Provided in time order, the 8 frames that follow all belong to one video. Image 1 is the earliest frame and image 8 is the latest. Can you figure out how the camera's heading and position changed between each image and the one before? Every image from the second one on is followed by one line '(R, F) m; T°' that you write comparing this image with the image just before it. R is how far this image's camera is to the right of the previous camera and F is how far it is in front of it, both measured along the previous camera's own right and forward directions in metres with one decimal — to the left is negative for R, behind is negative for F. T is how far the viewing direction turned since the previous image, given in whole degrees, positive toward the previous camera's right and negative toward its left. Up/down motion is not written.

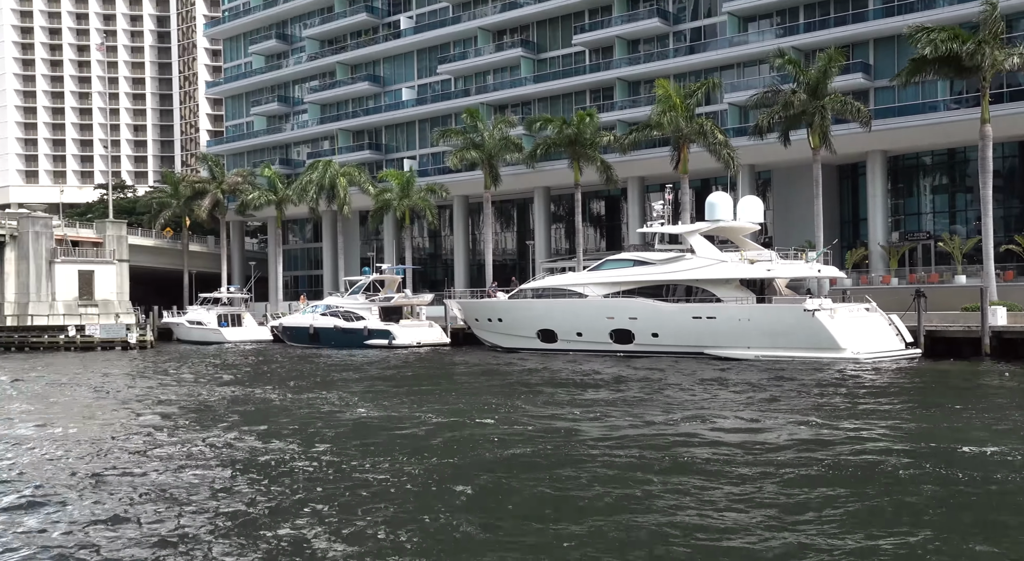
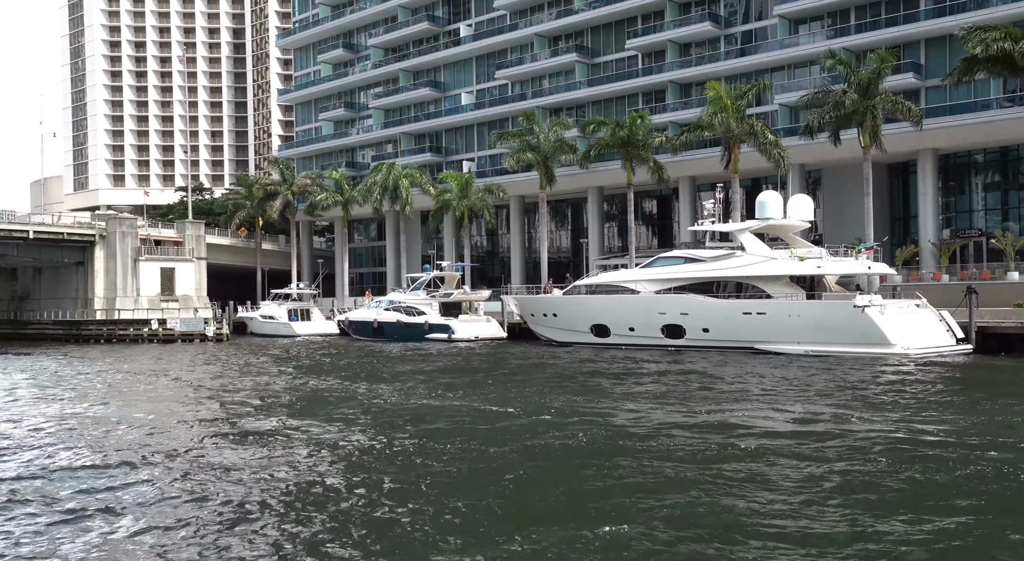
(-0.6, -1.3) m; -3°
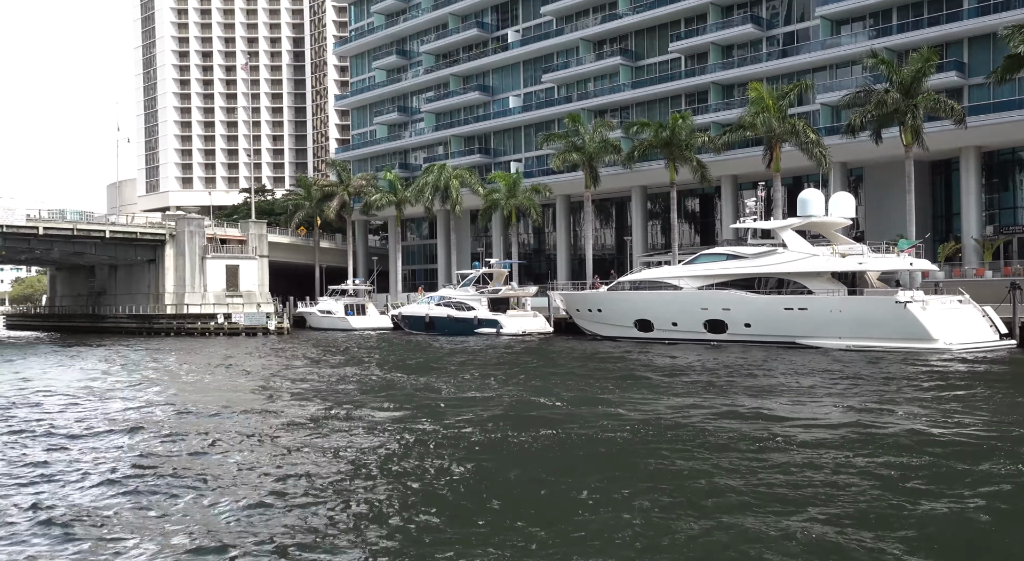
(-0.4, -1.3) m; -3°
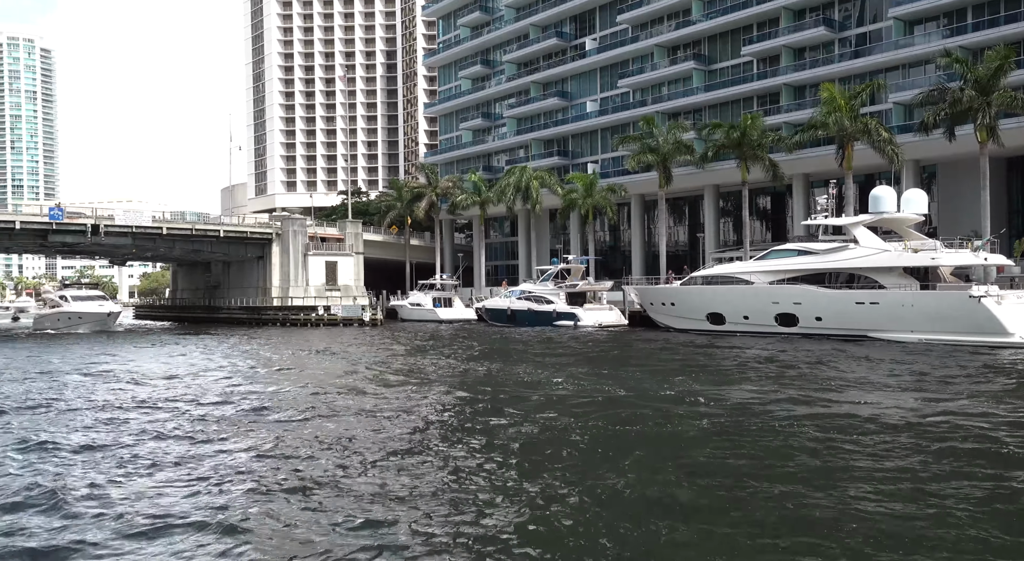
(-0.3, -2.2) m; -5°
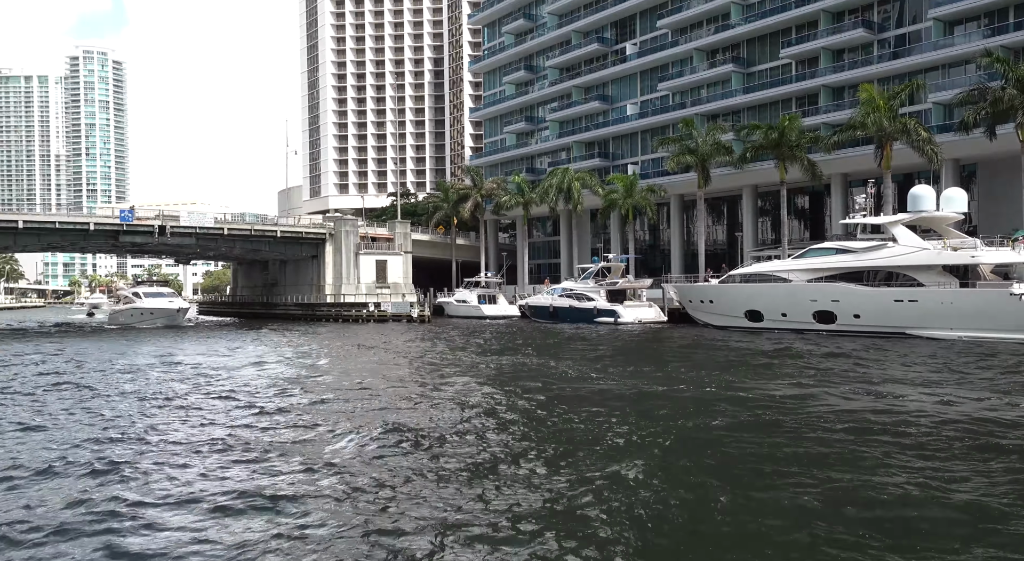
(0.0, -1.4) m; -3°
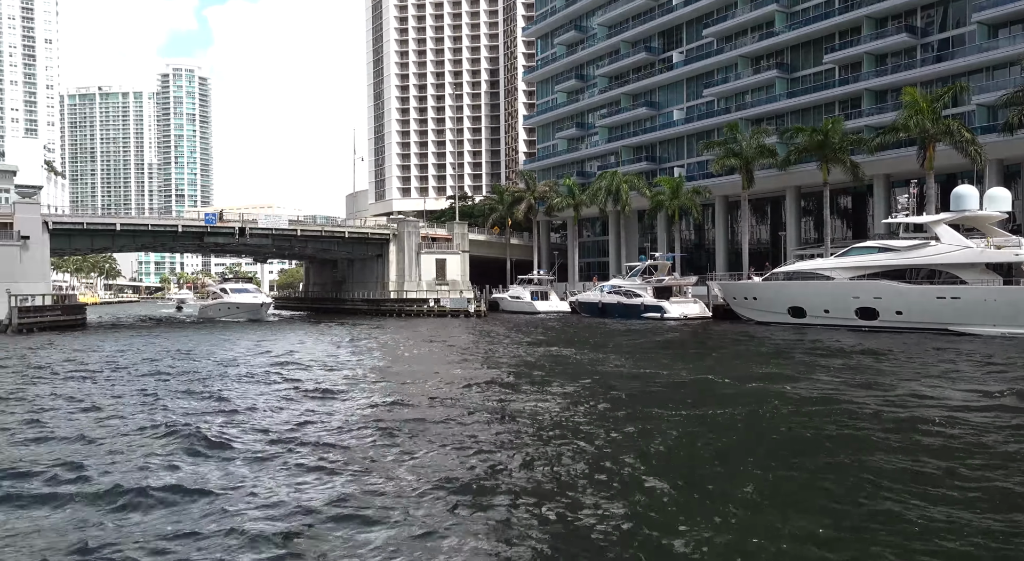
(+0.3, -2.3) m; -4°
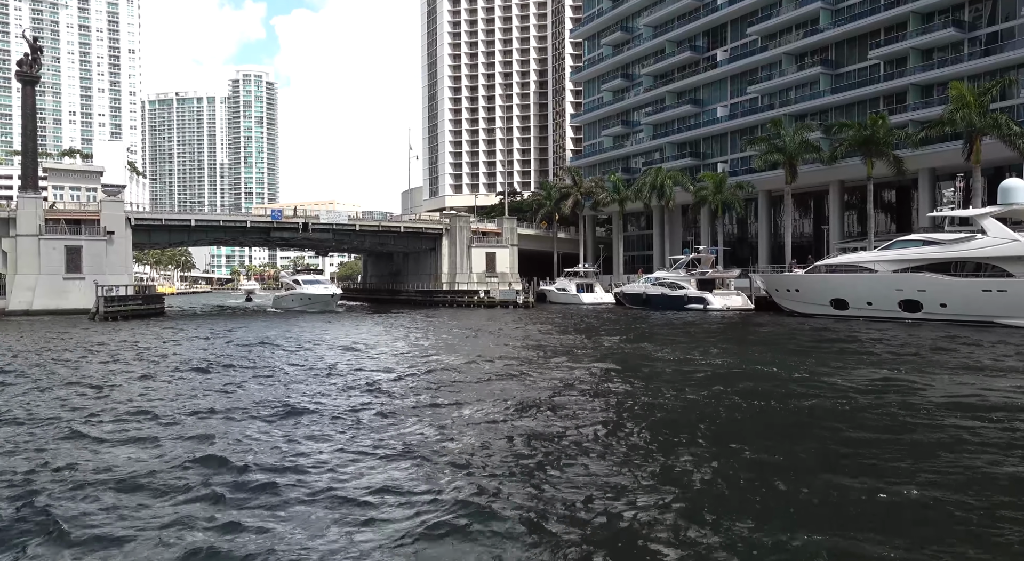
(+0.7, -1.7) m; -4°
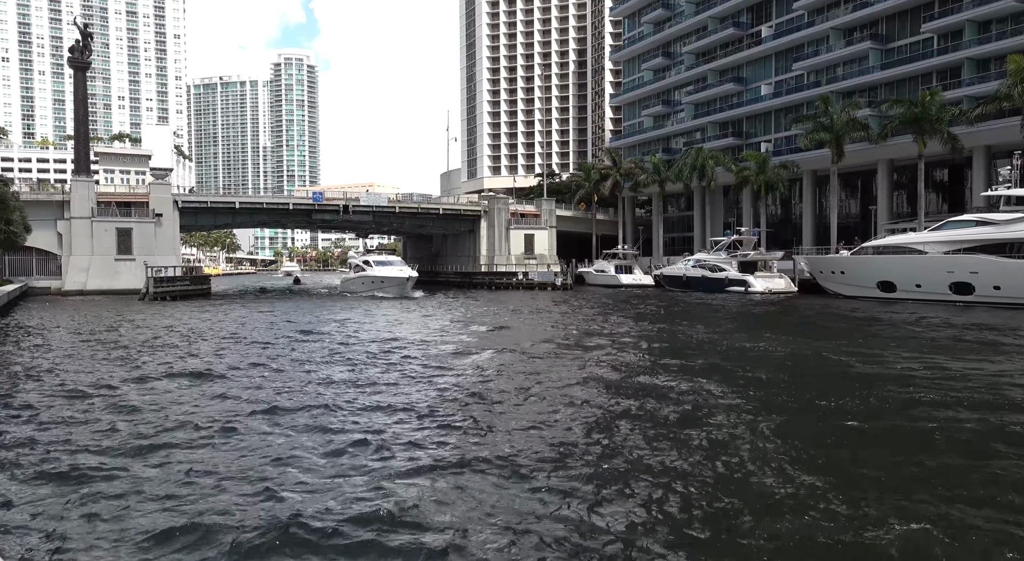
(+0.6, +0.1) m; -4°
